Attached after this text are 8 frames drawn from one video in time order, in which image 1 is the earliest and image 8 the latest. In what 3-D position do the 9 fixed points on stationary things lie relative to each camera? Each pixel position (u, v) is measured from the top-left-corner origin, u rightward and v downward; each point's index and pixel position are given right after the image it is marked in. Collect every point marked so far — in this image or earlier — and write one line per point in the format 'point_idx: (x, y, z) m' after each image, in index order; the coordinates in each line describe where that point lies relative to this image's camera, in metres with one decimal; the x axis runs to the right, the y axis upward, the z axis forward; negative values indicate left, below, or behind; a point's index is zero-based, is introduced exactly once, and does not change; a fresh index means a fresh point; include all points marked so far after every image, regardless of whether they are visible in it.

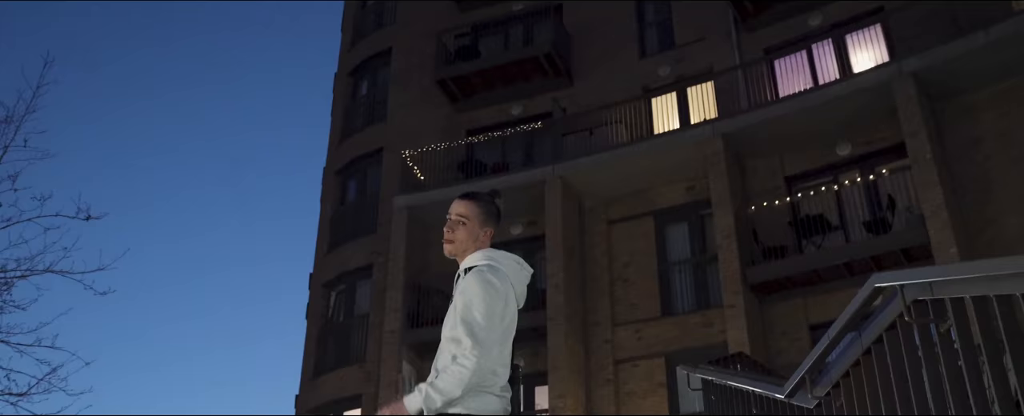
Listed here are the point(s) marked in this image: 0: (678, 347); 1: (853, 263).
0: (+2.8, -2.3, +15.6) m
1: (+5.3, -0.9, +14.4) m
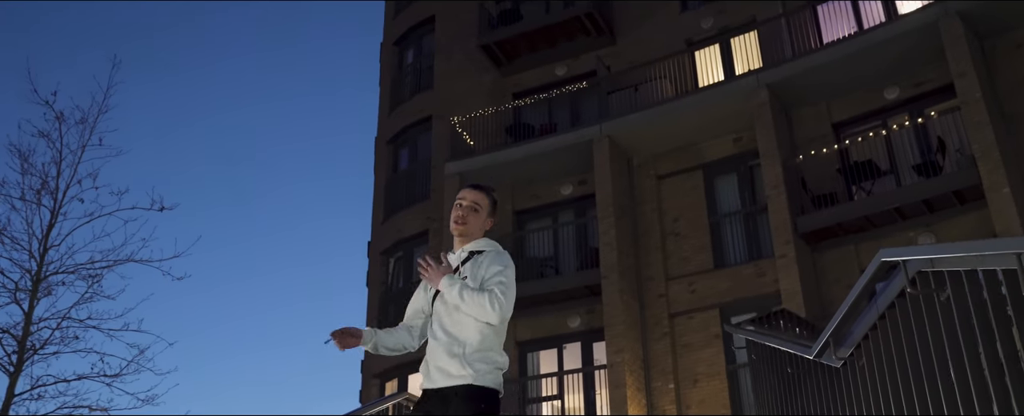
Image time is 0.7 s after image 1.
0: (+3.8, -1.5, +15.9) m
1: (+6.1, 0.0, +14.4) m
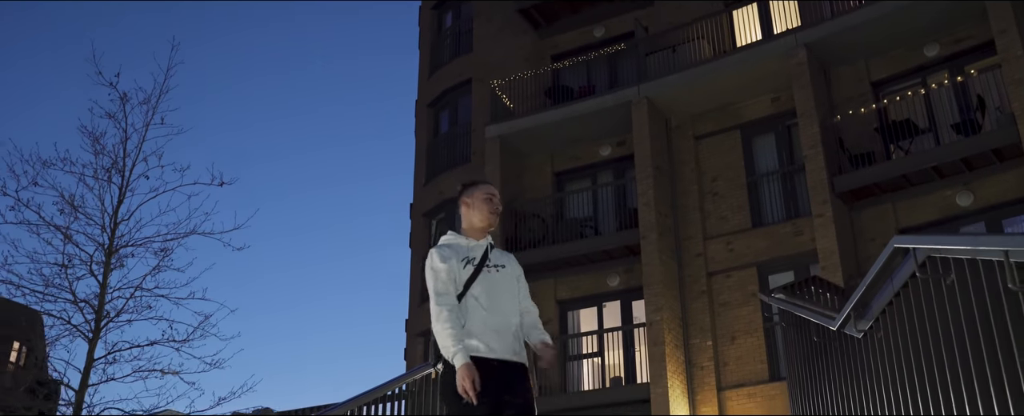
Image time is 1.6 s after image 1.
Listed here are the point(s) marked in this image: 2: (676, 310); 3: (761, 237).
0: (+4.5, -0.8, +16.1) m
1: (+6.7, +0.7, +14.5) m
2: (+2.9, -1.8, +16.2) m
3: (+4.4, -0.5, +16.3) m
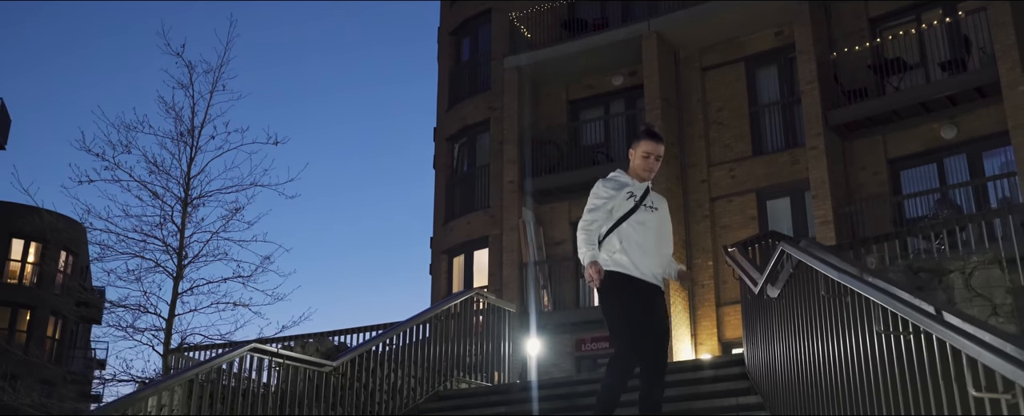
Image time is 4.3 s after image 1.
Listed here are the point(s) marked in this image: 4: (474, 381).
0: (+4.8, +0.5, +17.4) m
1: (+7.0, +1.8, +15.5) m
2: (+3.2, -0.5, +17.6) m
3: (+4.7, +0.8, +17.6) m
4: (-0.4, -1.8, +9.8) m
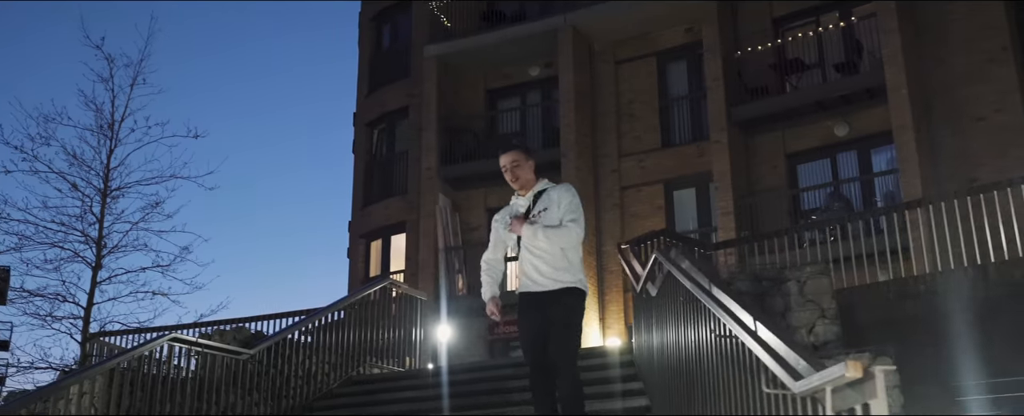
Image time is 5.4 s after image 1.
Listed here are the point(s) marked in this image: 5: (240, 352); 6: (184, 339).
0: (+3.2, +0.7, +18.2) m
1: (+5.6, +1.9, +16.5) m
2: (+1.6, -0.3, +18.3) m
3: (+3.1, +1.0, +18.4) m
4: (-1.4, -1.7, +10.3) m
5: (-2.3, -1.2, +7.9) m
6: (-2.6, -1.0, +7.4) m
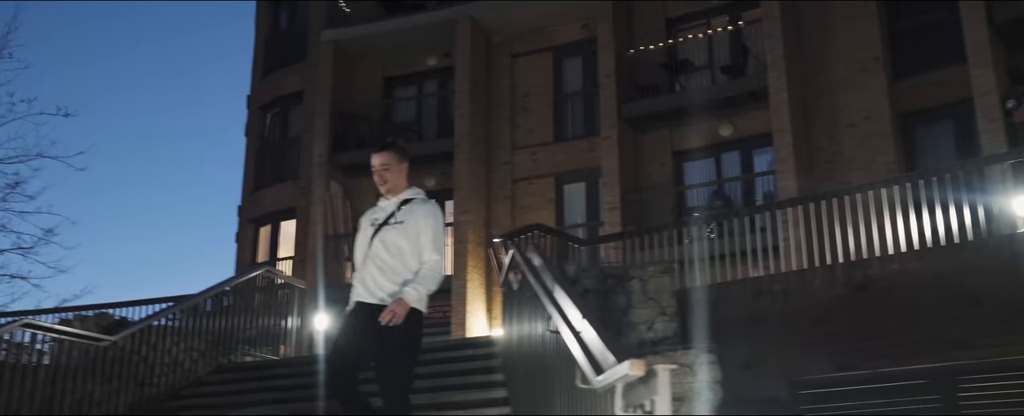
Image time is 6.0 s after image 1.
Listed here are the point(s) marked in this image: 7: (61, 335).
0: (+1.1, +0.8, +18.5) m
1: (+3.6, +1.9, +17.0) m
2: (-0.6, -0.1, +18.5) m
3: (+1.0, +1.1, +18.7) m
4: (-2.7, -1.6, +10.1) m
5: (-3.4, -1.1, +7.6) m
6: (-3.6, -0.9, +7.2) m
7: (-3.5, -1.0, +7.3) m
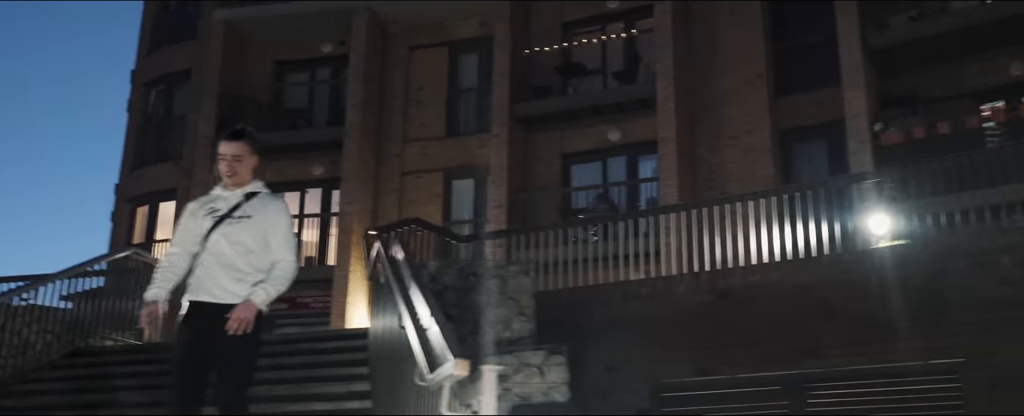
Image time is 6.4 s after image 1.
0: (-1.1, +0.9, +18.5) m
1: (+1.7, +1.9, +17.3) m
2: (-2.8, +0.1, +18.3) m
3: (-1.2, +1.2, +18.6) m
4: (-4.1, -1.4, +9.8) m
5: (-4.4, -0.9, +7.2) m
6: (-4.6, -0.7, +6.7) m
7: (-4.5, -0.8, +6.8) m
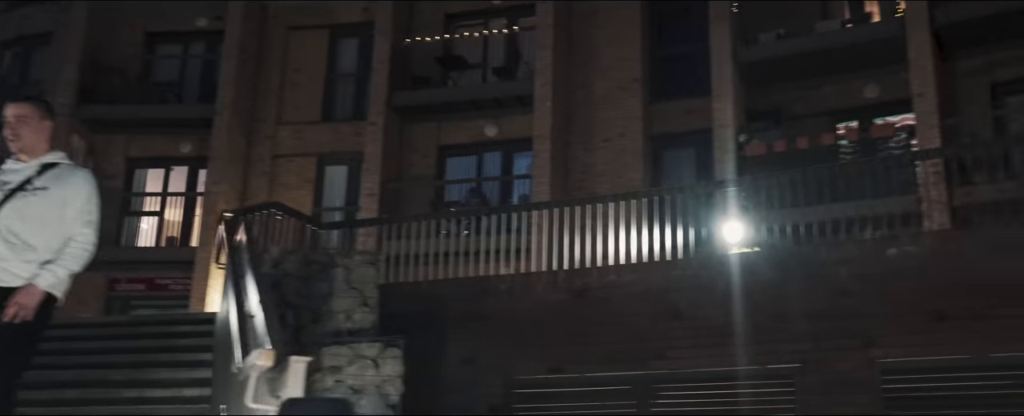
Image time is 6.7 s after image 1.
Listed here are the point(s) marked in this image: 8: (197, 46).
0: (-3.5, +1.1, +18.1) m
1: (-0.6, +2.0, +17.3) m
2: (-5.2, +0.4, +17.7) m
3: (-3.6, +1.5, +18.3) m
4: (-5.5, -1.1, +9.1) m
5: (-5.5, -0.5, +6.5) m
6: (-5.6, -0.3, +6.0) m
7: (-5.5, -0.4, +6.2) m
8: (-6.6, +3.5, +19.6) m
